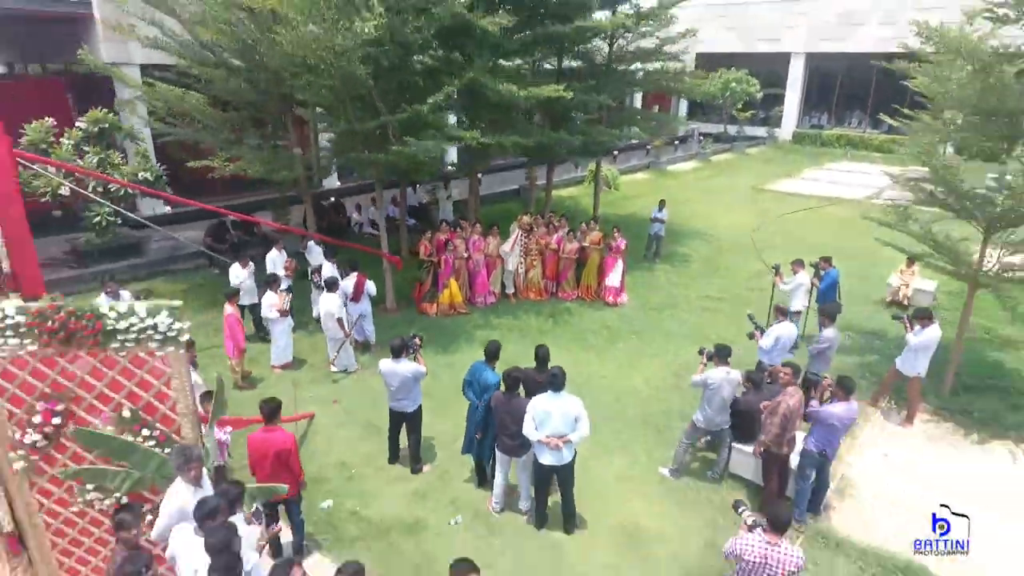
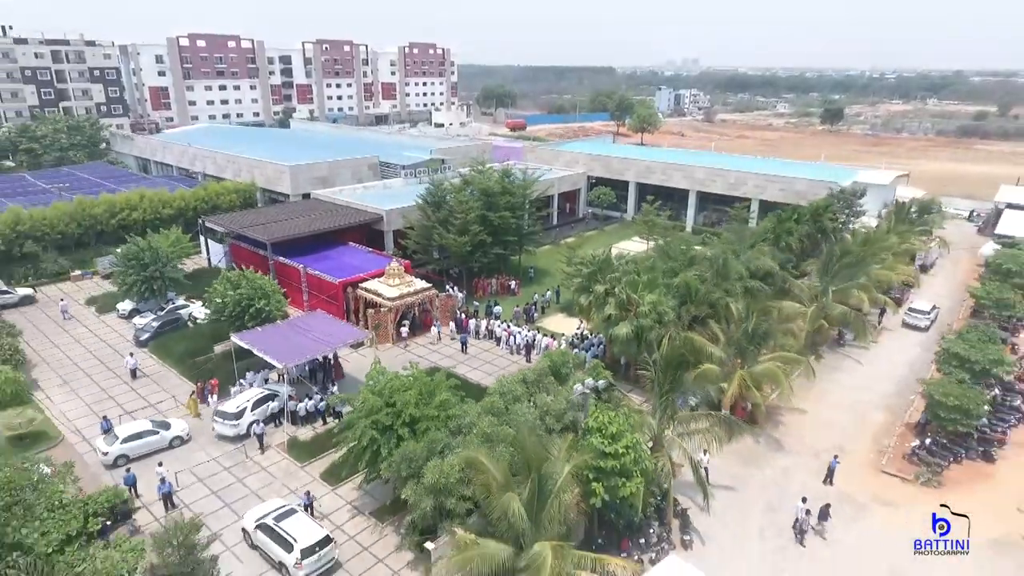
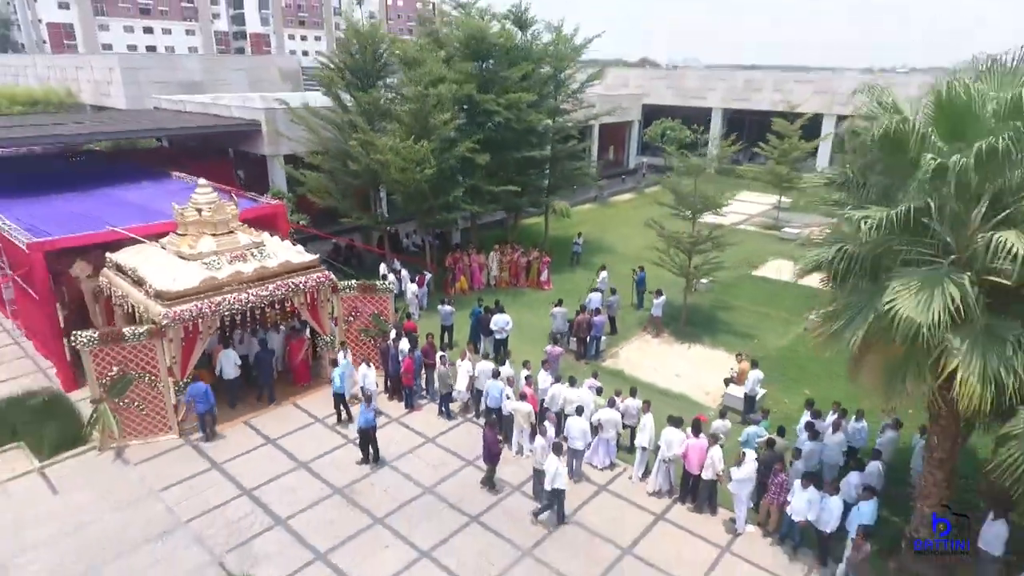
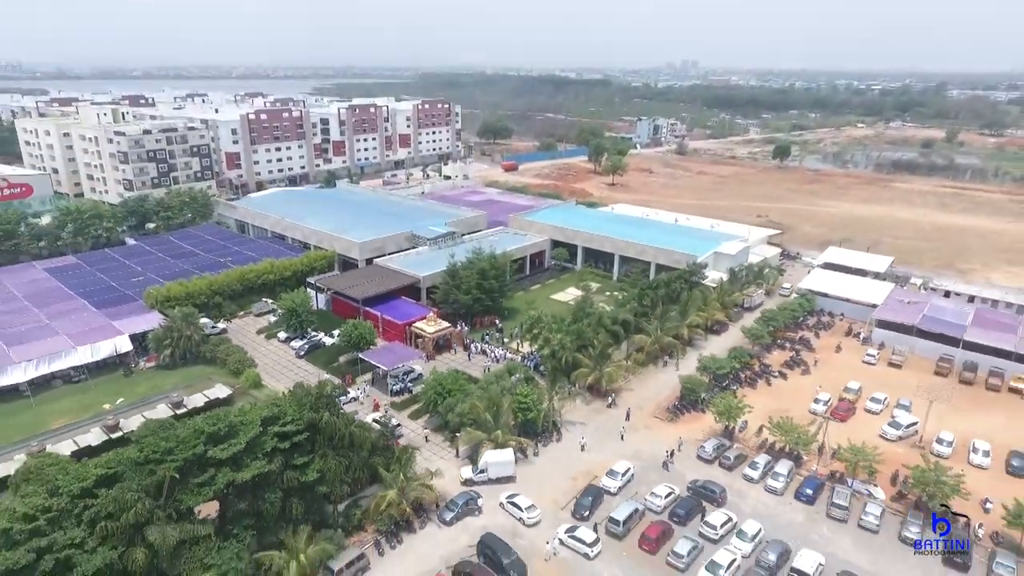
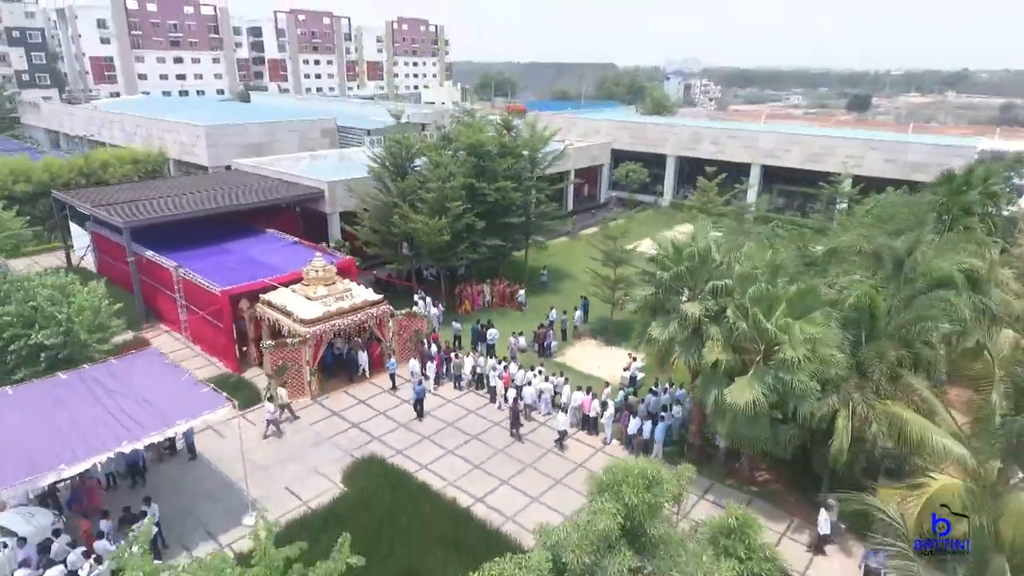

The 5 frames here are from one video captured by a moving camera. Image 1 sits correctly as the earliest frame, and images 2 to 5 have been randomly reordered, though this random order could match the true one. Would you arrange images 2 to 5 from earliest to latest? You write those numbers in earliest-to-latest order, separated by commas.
3, 5, 2, 4
